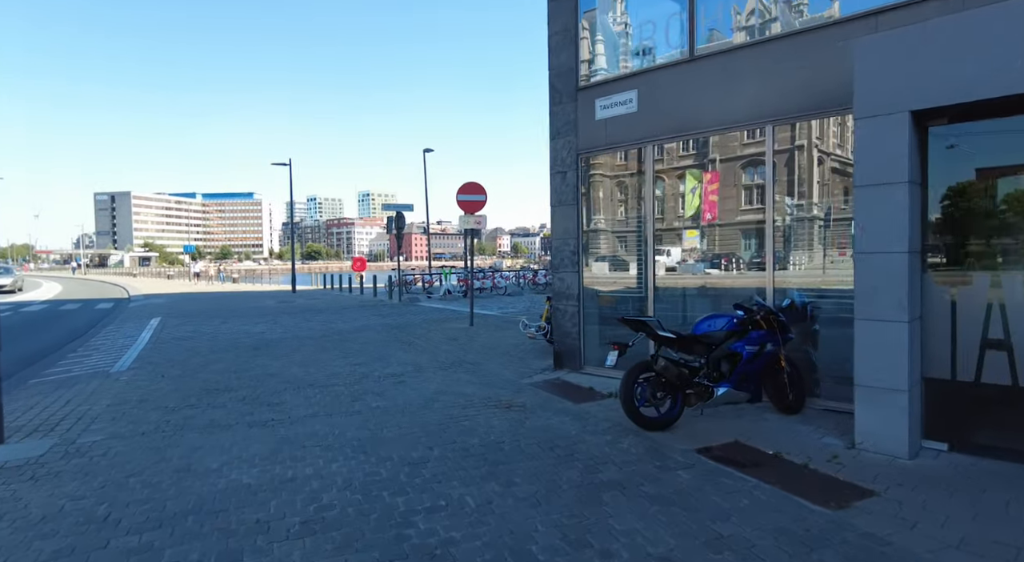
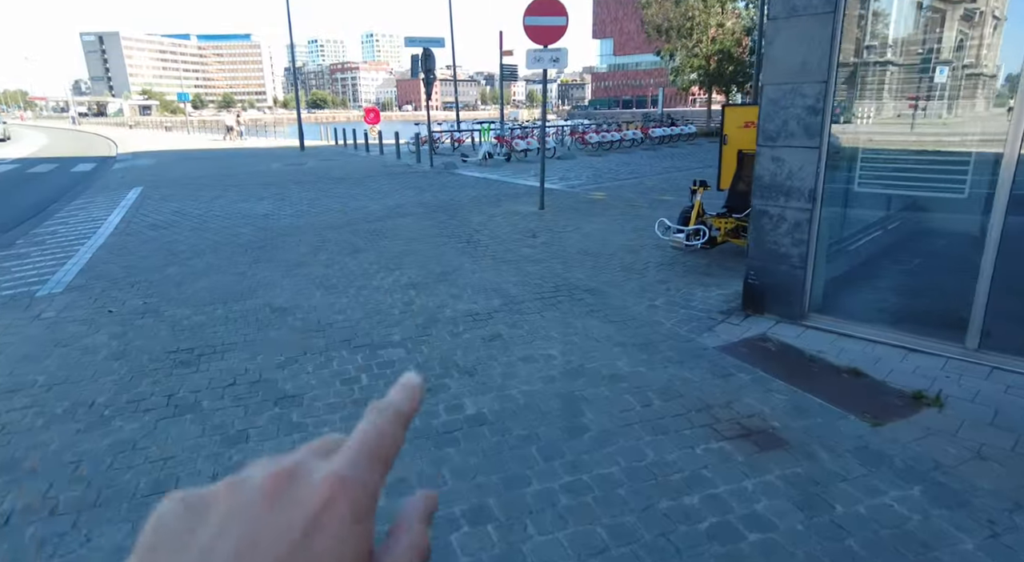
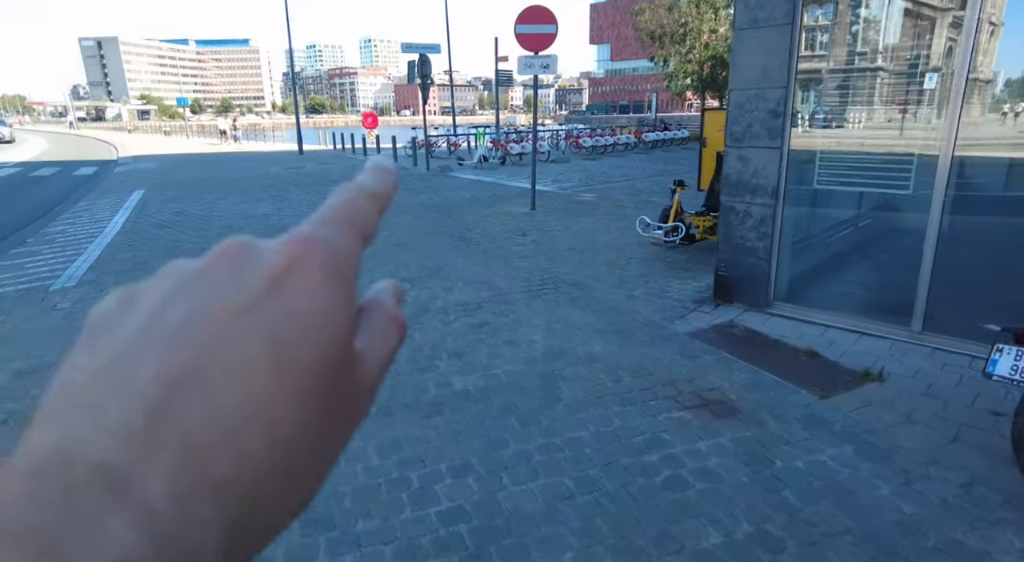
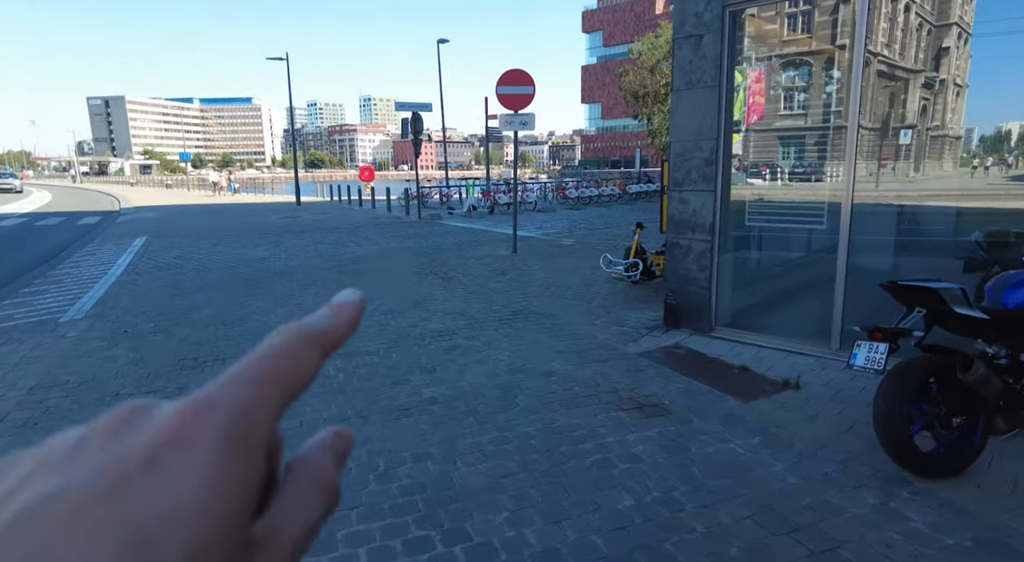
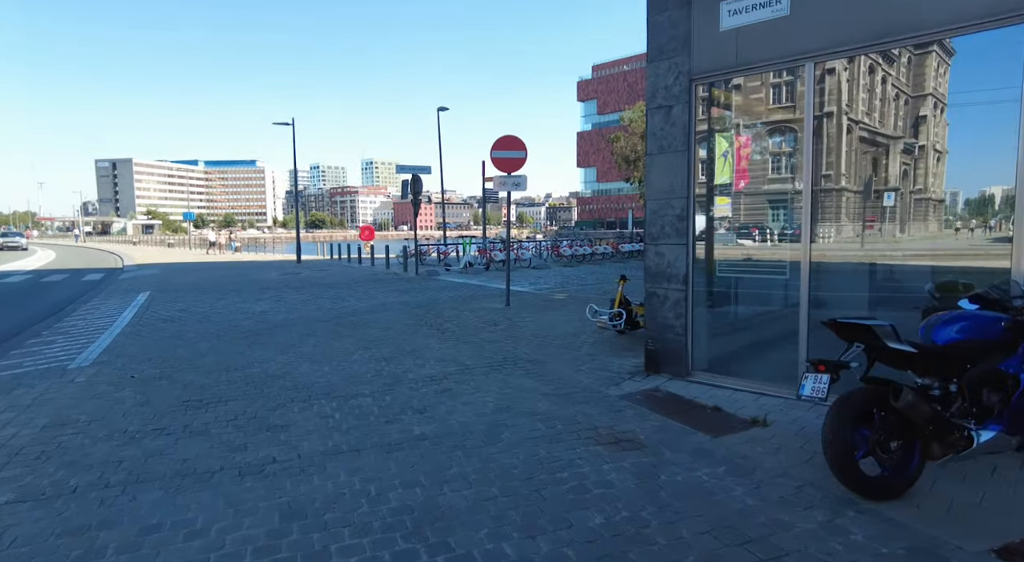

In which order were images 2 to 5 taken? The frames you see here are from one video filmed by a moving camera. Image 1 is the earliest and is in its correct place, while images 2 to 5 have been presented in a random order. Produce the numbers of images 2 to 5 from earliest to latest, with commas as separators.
5, 4, 3, 2
